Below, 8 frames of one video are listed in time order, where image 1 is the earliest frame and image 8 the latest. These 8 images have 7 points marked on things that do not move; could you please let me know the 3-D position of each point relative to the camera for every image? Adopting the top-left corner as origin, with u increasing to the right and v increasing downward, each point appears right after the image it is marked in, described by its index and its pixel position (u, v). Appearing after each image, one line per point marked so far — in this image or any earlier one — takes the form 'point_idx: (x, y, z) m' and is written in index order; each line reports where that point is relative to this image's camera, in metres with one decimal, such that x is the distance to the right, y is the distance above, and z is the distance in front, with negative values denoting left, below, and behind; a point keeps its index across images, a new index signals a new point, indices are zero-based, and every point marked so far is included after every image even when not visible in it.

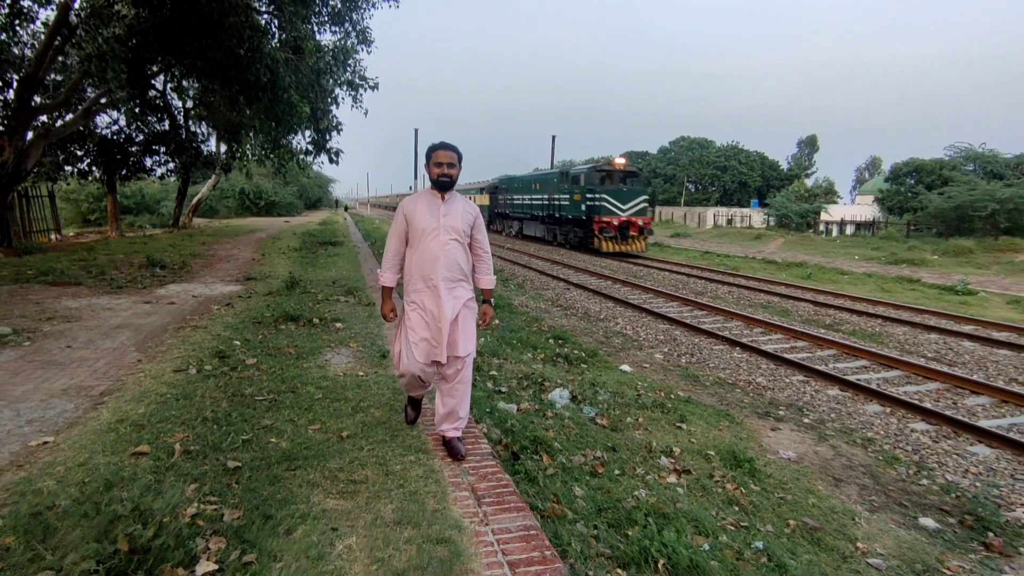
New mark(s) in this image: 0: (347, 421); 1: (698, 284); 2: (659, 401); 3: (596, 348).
0: (-0.9, -0.8, +3.4) m
1: (+4.2, +0.1, +13.4) m
2: (+1.6, -1.2, +6.3) m
3: (+1.2, -0.9, +8.6) m
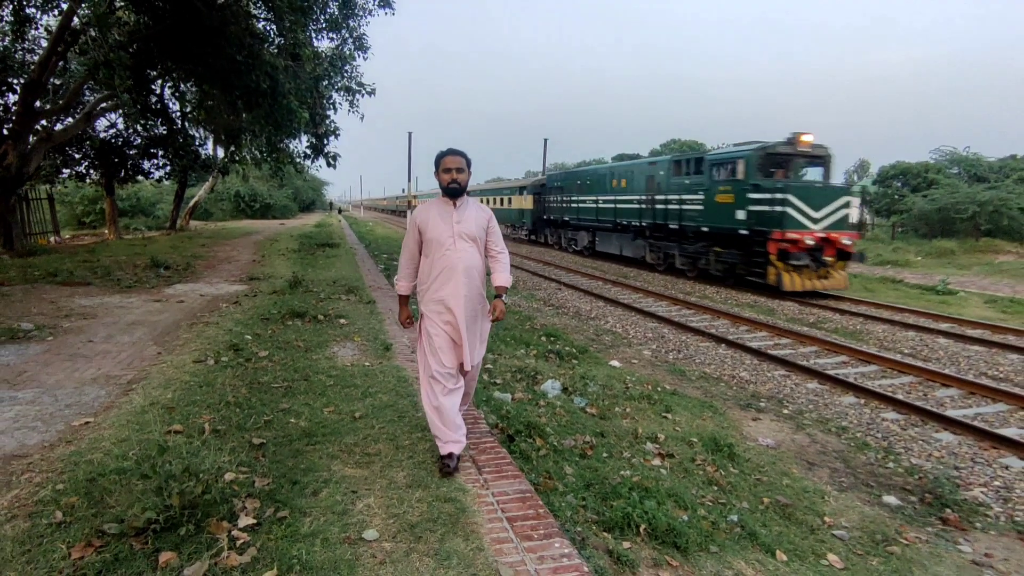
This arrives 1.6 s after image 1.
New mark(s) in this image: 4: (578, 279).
0: (-1.0, -0.7, +3.8) m
1: (+4.0, +0.1, +13.8) m
2: (+1.5, -1.2, +6.7) m
3: (+1.1, -0.9, +9.0) m
4: (+1.6, +0.2, +14.7) m
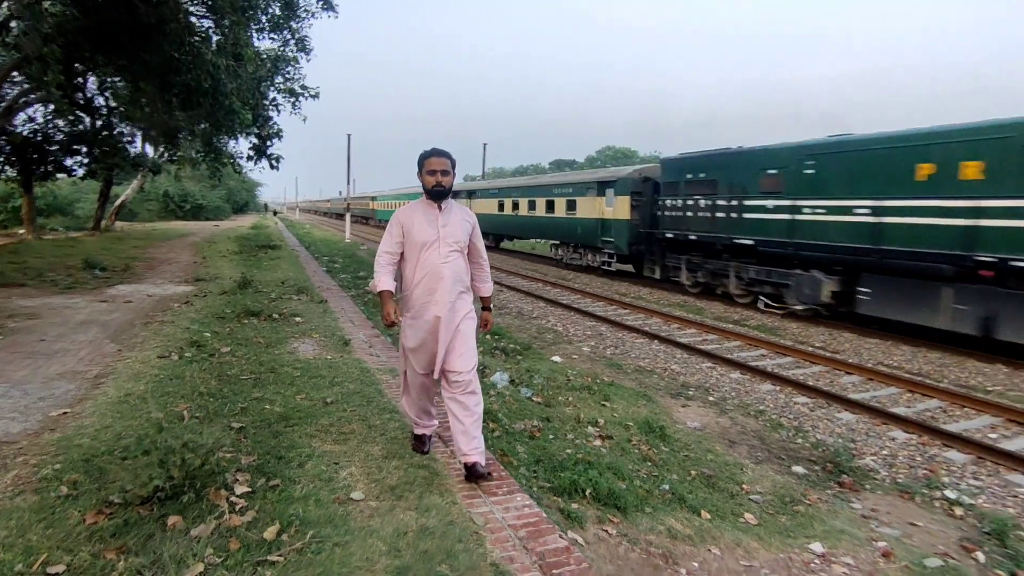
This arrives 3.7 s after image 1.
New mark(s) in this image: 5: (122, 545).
0: (-1.3, -0.7, +4.1) m
1: (+2.7, +0.1, +14.5) m
2: (+0.9, -1.2, +7.2) m
3: (+0.3, -0.9, +9.4) m
4: (+0.2, +0.2, +15.2) m
5: (-1.5, -1.0, +2.3) m
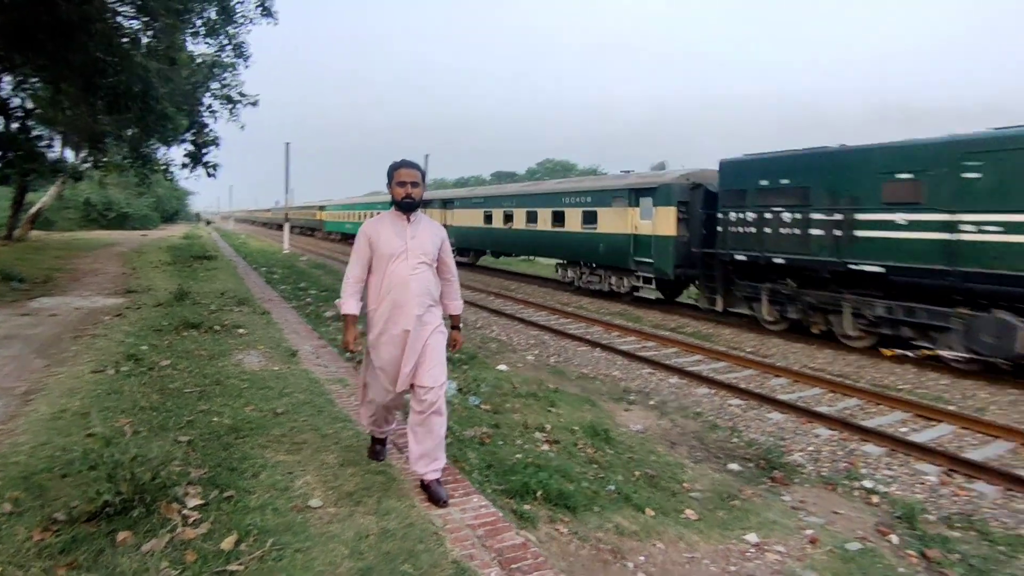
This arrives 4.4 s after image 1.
0: (-1.6, -0.8, +4.0) m
1: (+1.3, -0.1, +14.9) m
2: (+0.3, -1.3, +7.4) m
3: (-0.6, -1.0, +9.5) m
4: (-1.2, -0.1, +15.2) m
5: (-1.7, -1.0, +2.2) m
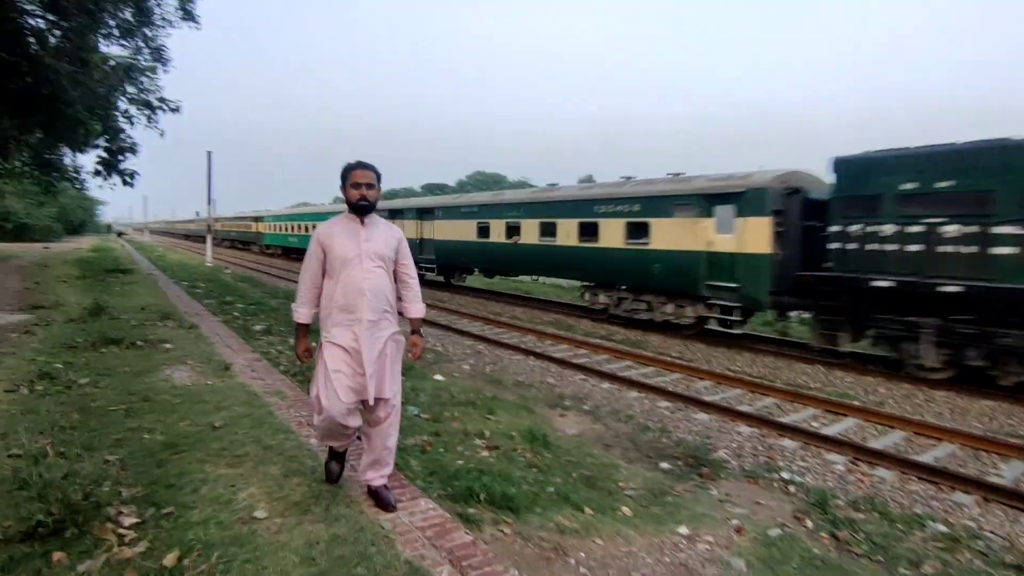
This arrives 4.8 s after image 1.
0: (-2.0, -0.9, +3.9) m
1: (-0.4, -0.4, +15.0) m
2: (-0.5, -1.4, +7.4) m
3: (-1.6, -1.2, +9.5) m
4: (-2.9, -0.4, +15.1) m
5: (-1.8, -1.1, +2.1) m
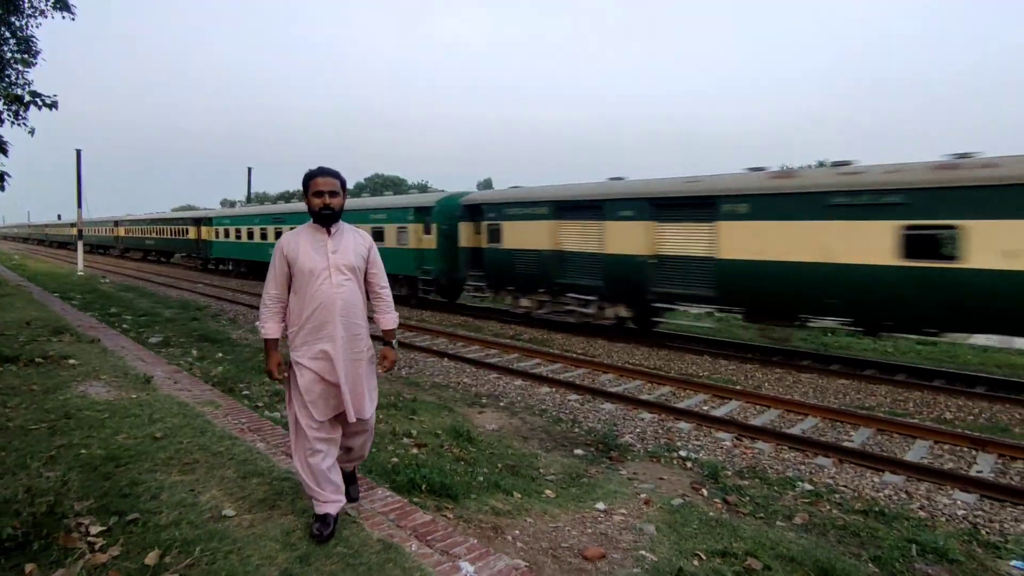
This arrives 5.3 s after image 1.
0: (-2.4, -0.9, +3.9) m
1: (-2.7, -0.5, +15.1) m
2: (-1.5, -1.5, +7.6) m
3: (-3.0, -1.3, +9.5) m
4: (-5.2, -0.5, +14.8) m
5: (-2.0, -1.1, +2.2) m
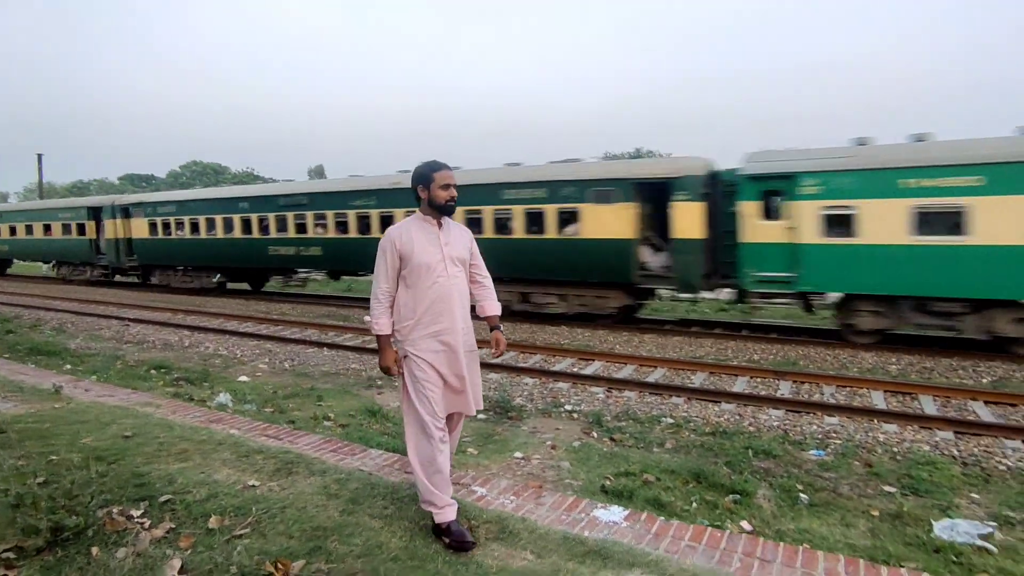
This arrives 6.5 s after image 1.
0: (-2.7, -1.0, +4.0) m
1: (-6.1, -0.4, +14.6) m
2: (-2.8, -1.4, +7.8) m
3: (-4.7, -1.3, +9.2) m
4: (-8.4, -0.5, +13.6) m
5: (-1.8, -1.2, +2.4) m
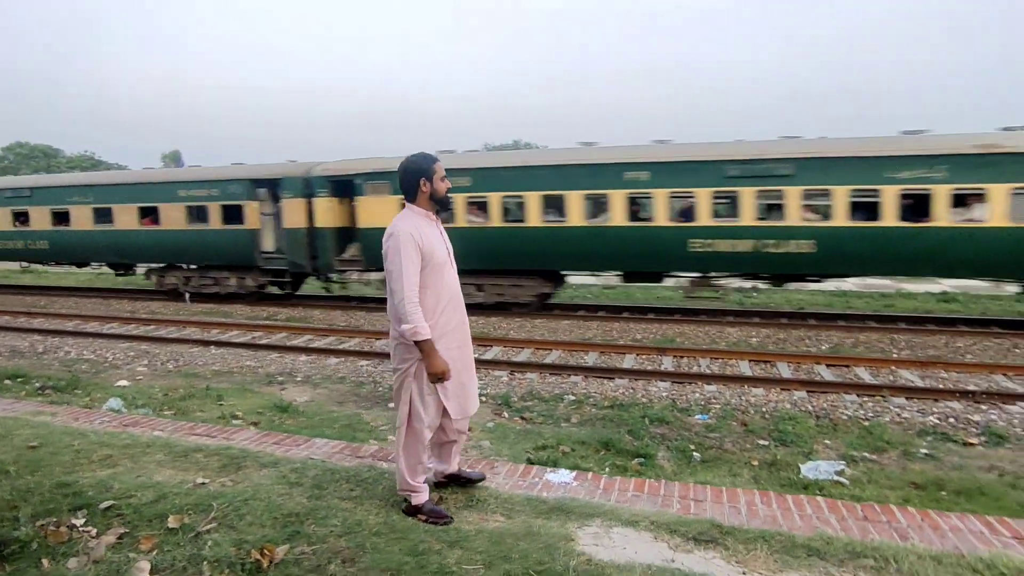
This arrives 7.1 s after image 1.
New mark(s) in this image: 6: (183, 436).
0: (-3.0, -0.9, +3.6) m
1: (-8.6, -0.3, +13.3) m
2: (-4.0, -1.3, +7.3) m
3: (-6.1, -1.2, +8.3) m
4: (-10.7, -0.5, +11.9) m
5: (-1.8, -1.1, +2.3) m
6: (-2.1, -1.0, +3.9) m
